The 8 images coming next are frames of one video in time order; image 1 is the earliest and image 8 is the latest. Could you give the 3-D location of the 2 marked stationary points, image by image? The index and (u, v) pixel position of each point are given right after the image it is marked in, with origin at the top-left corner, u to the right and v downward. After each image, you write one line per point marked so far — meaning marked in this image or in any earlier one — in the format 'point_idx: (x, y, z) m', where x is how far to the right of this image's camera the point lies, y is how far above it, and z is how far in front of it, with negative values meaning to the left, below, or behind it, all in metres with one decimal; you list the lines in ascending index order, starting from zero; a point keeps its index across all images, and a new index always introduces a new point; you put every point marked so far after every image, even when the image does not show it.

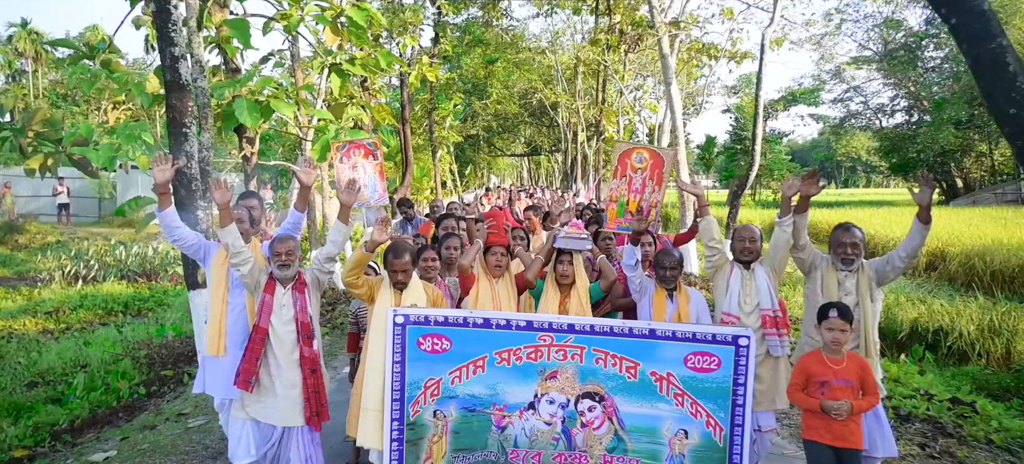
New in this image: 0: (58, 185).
0: (-15.7, +1.6, +17.3) m
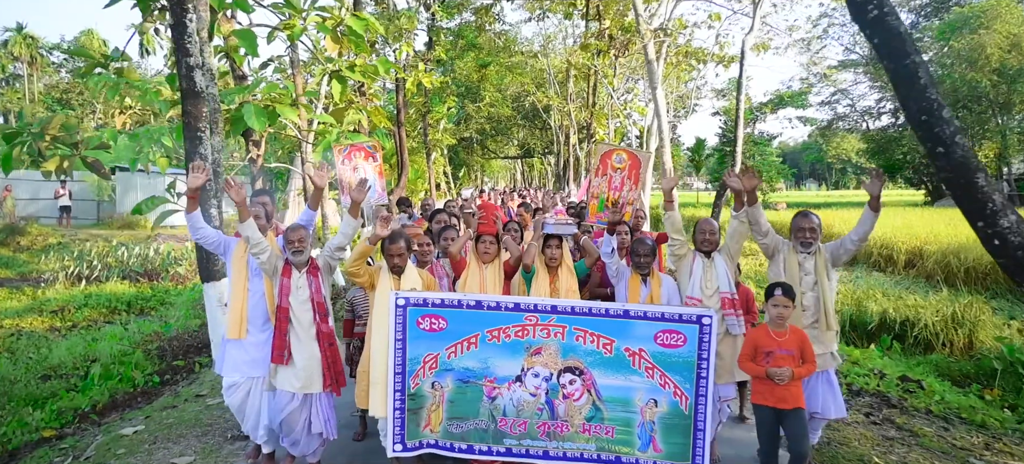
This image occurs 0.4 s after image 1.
0: (-15.9, +1.6, +17.6) m
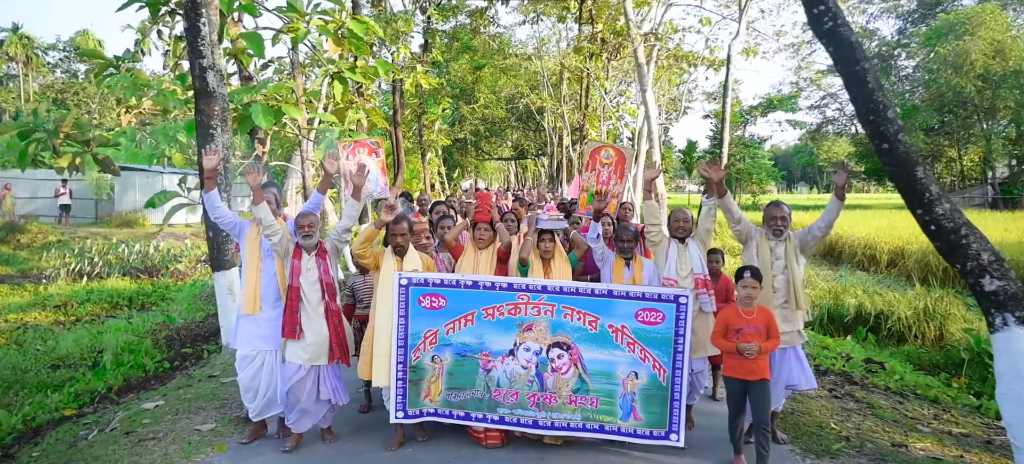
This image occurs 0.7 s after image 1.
0: (-16.1, +1.6, +17.7) m
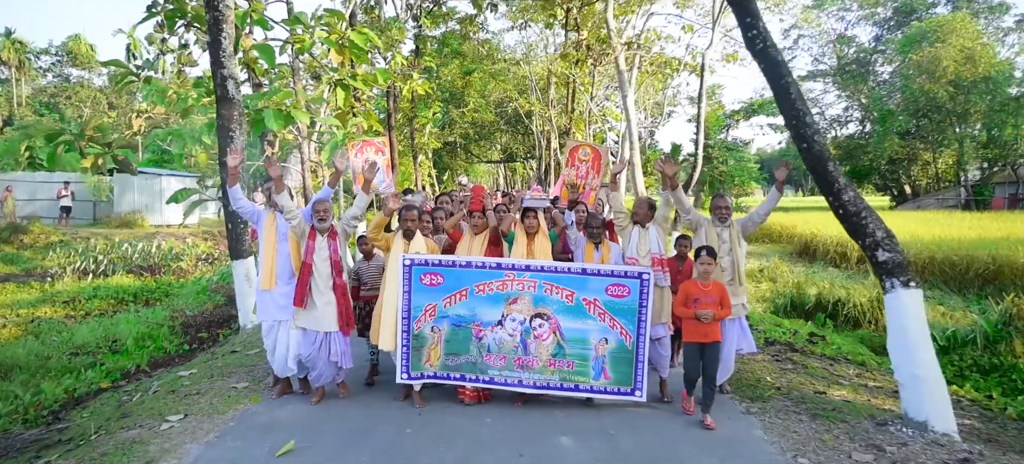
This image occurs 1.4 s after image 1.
0: (-16.5, +1.6, +18.1) m
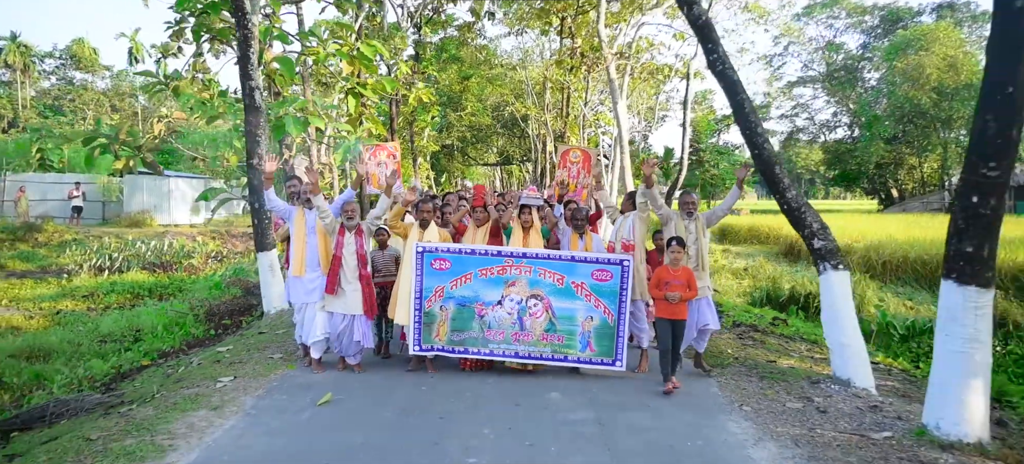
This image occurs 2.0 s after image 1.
0: (-16.6, +1.6, +18.7) m
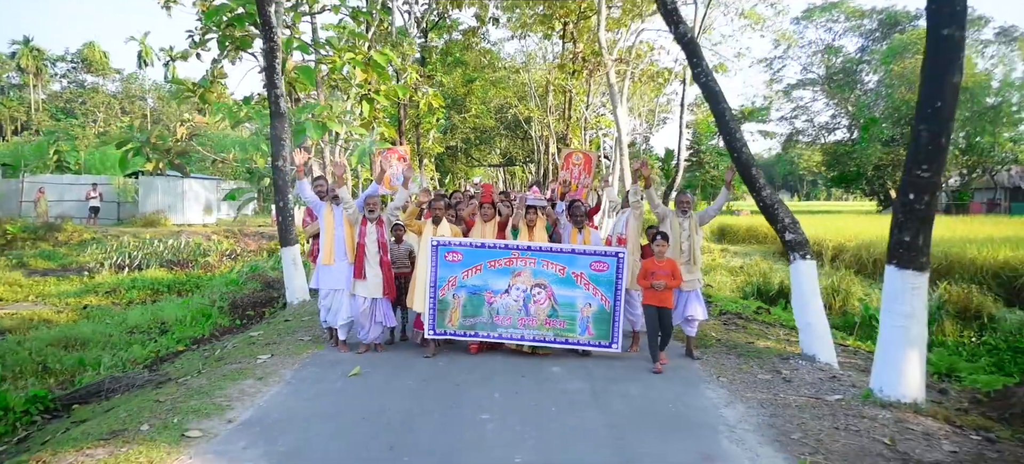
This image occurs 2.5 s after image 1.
0: (-16.5, +1.6, +19.4) m
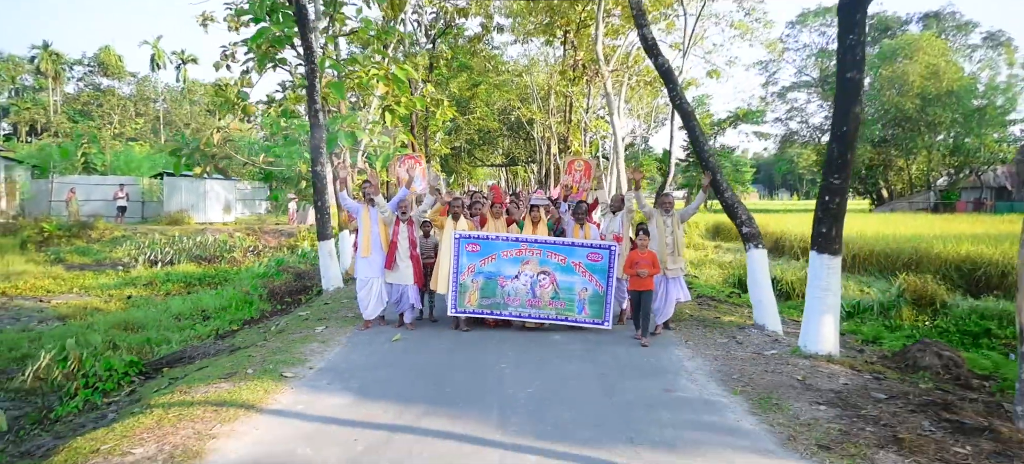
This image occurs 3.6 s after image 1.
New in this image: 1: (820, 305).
0: (-16.3, +1.7, +20.5) m
1: (+3.0, -0.7, +4.8) m
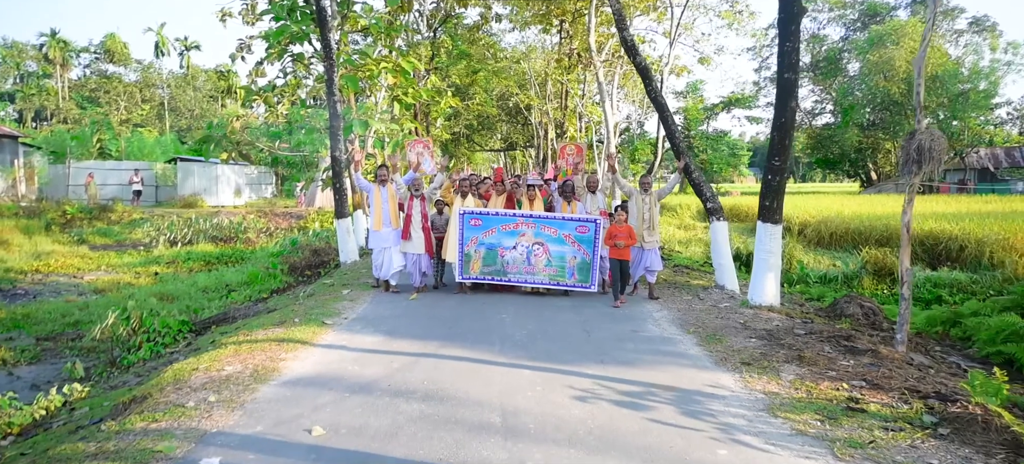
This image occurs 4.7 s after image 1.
0: (-16.4, +2.5, +21.4) m
1: (+2.9, -0.4, +5.8) m
